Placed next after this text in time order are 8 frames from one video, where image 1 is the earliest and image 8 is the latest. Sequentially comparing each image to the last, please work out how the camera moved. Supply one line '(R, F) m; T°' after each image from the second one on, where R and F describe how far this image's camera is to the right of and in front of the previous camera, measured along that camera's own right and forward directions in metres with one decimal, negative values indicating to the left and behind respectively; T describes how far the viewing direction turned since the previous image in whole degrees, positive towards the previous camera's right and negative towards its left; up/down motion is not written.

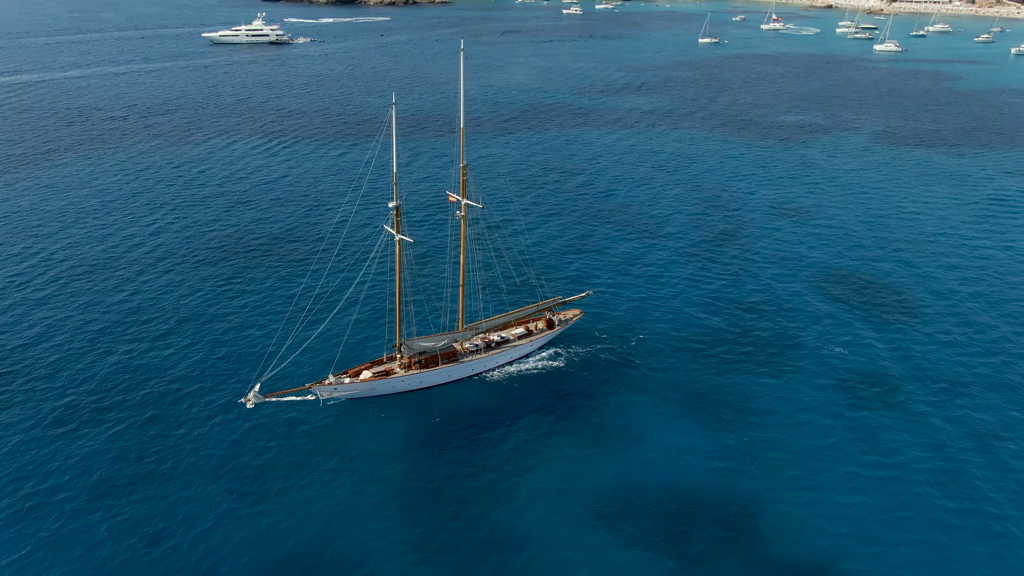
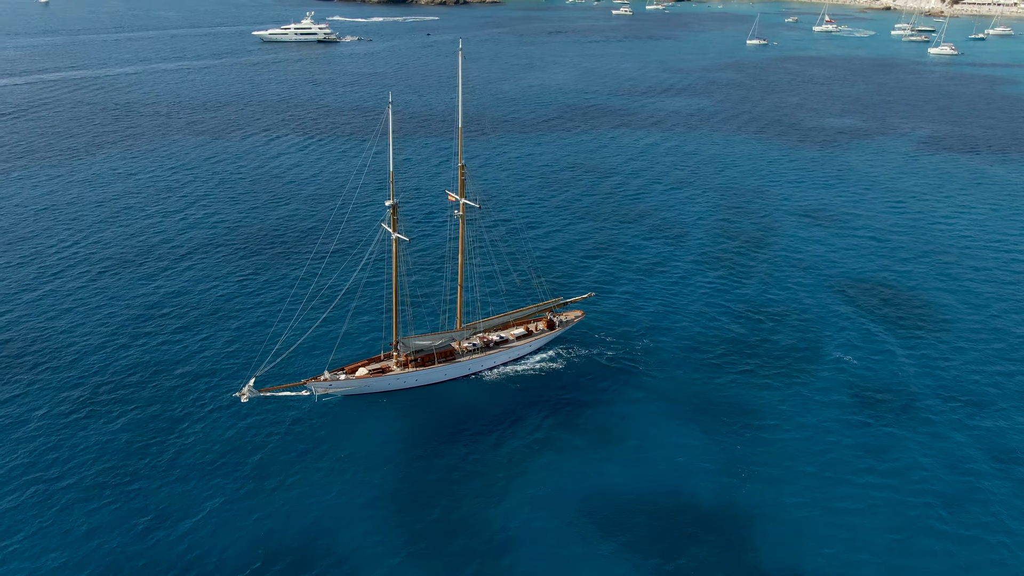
(+6.4, +0.8) m; -4°
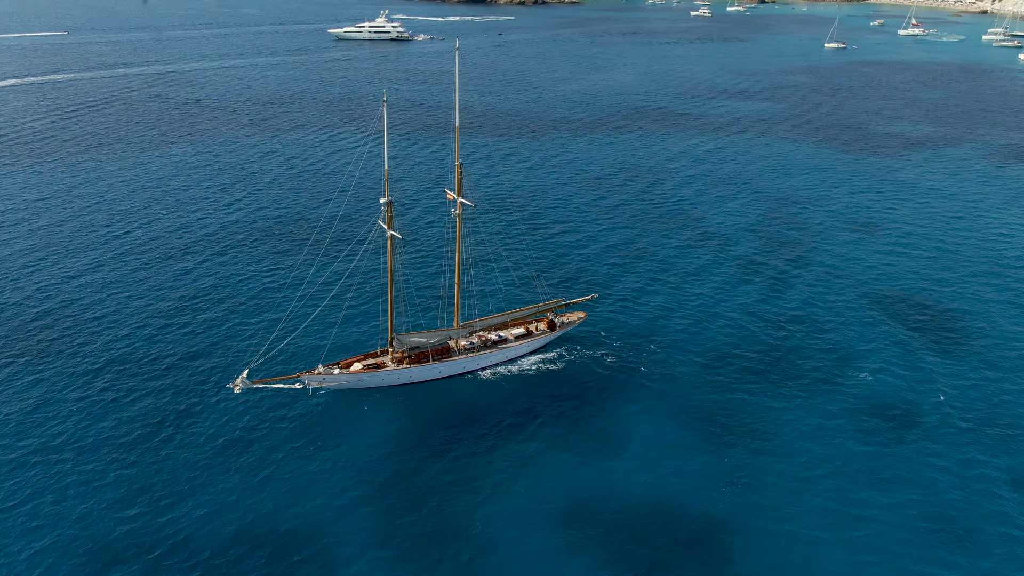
(+9.9, +1.6) m; -6°
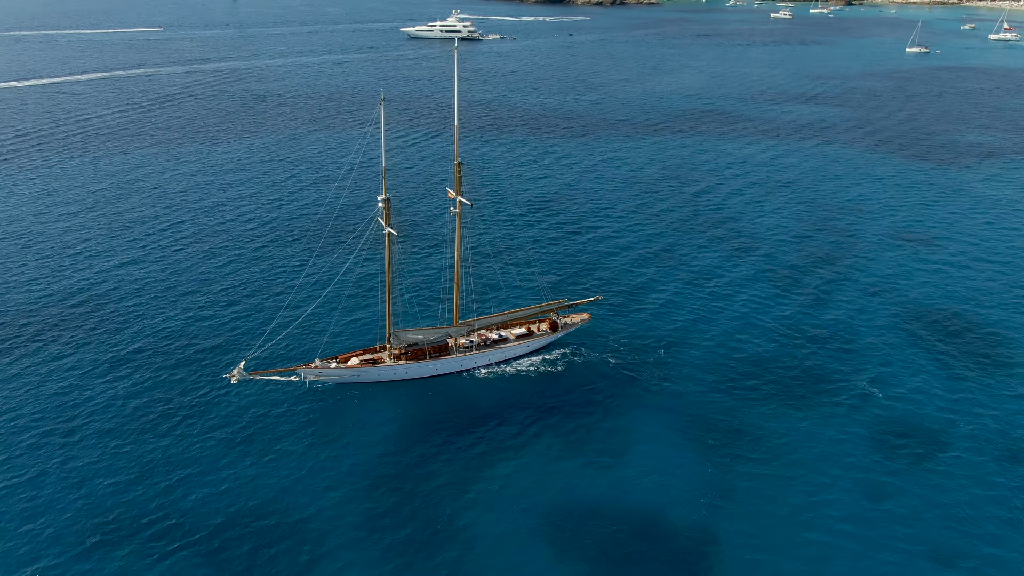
(+9.4, +1.6) m; -6°
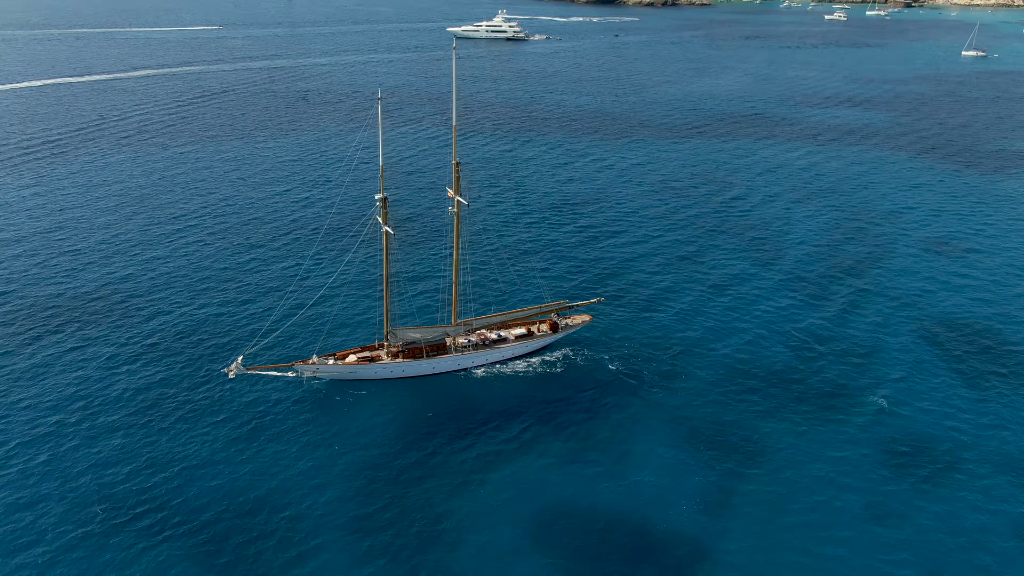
(+6.3, +1.1) m; -4°
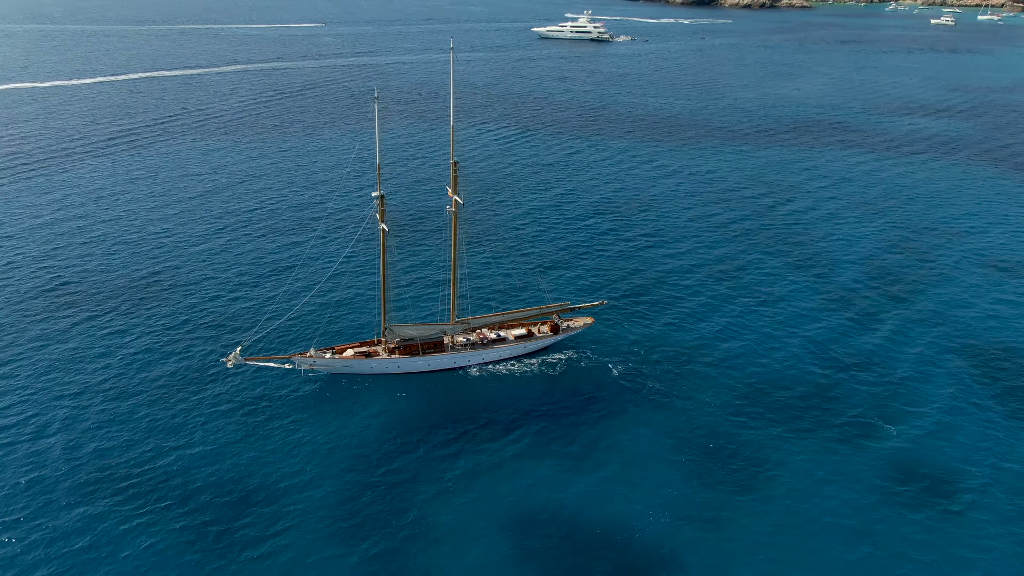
(+11.1, +2.2) m; -7°
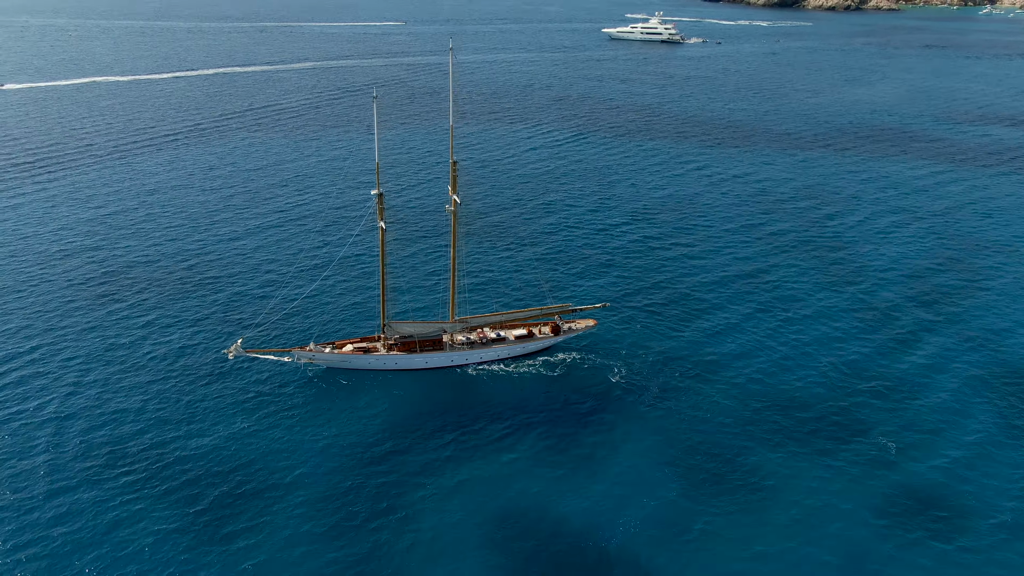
(+8.9, +1.9) m; -6°
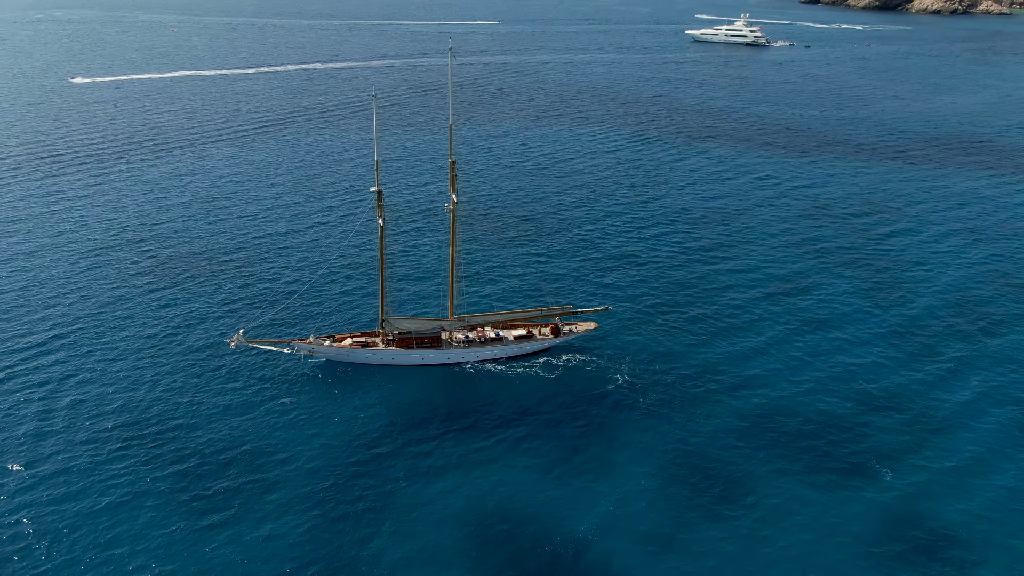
(+10.1, +2.3) m; -7°
